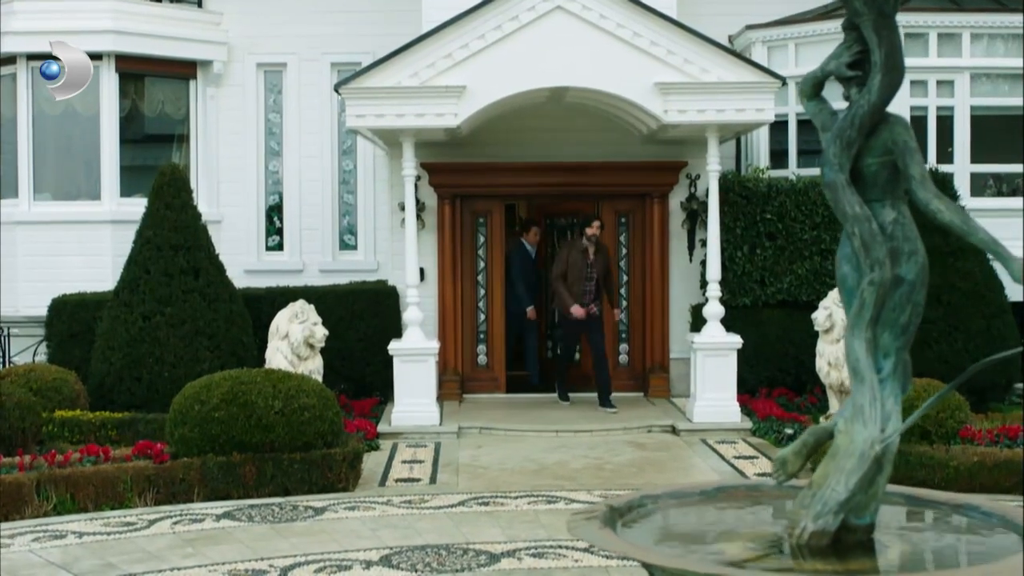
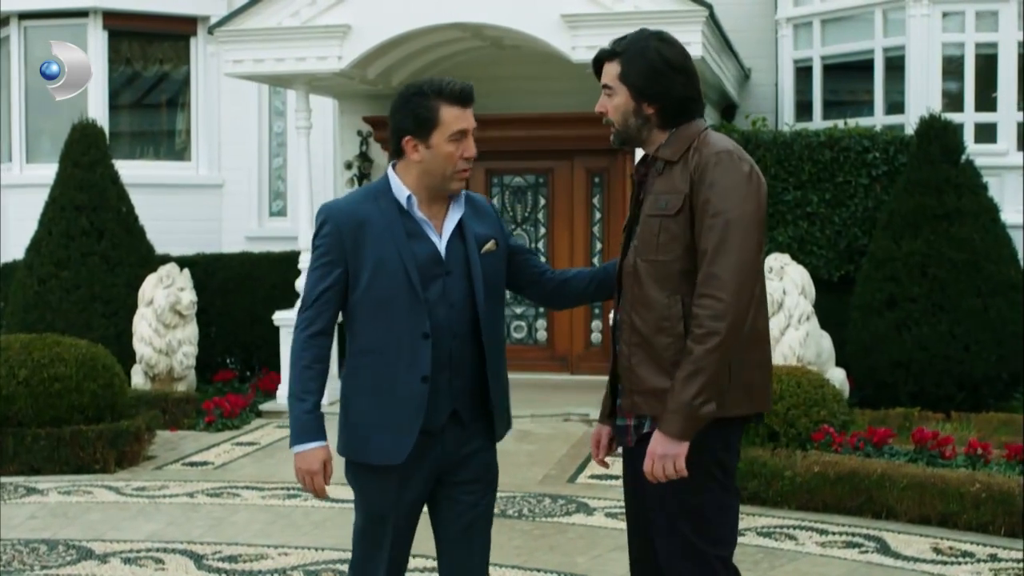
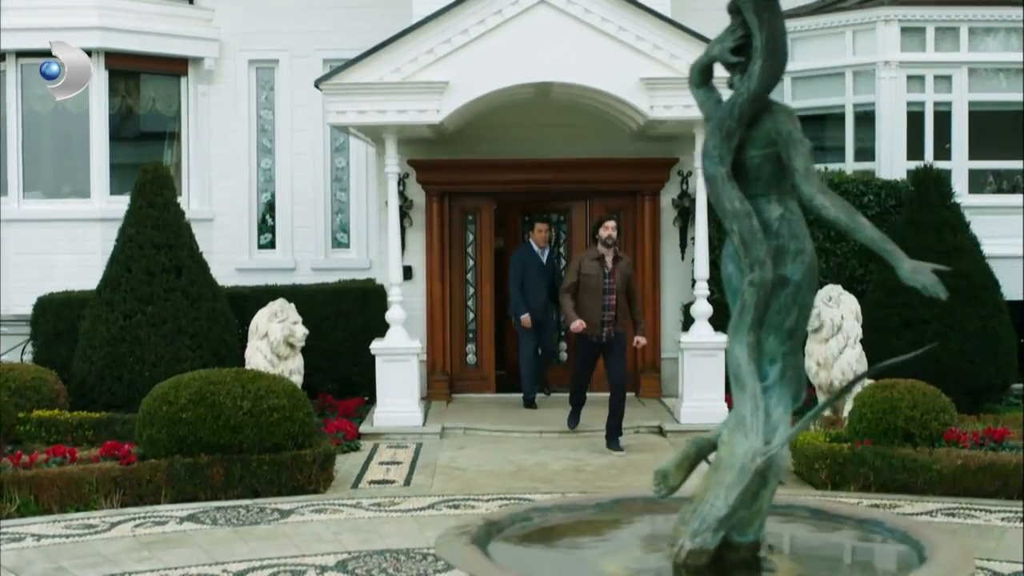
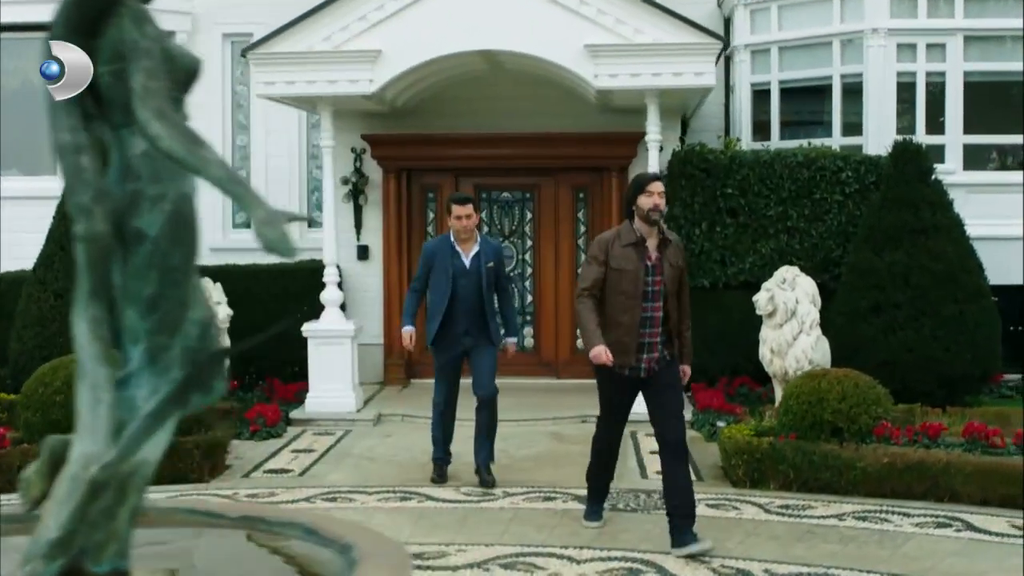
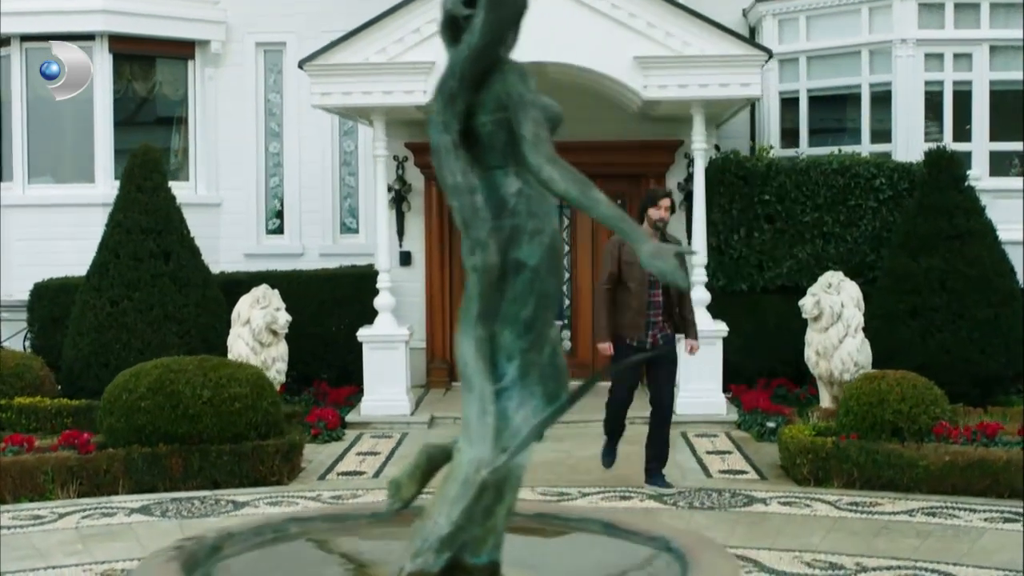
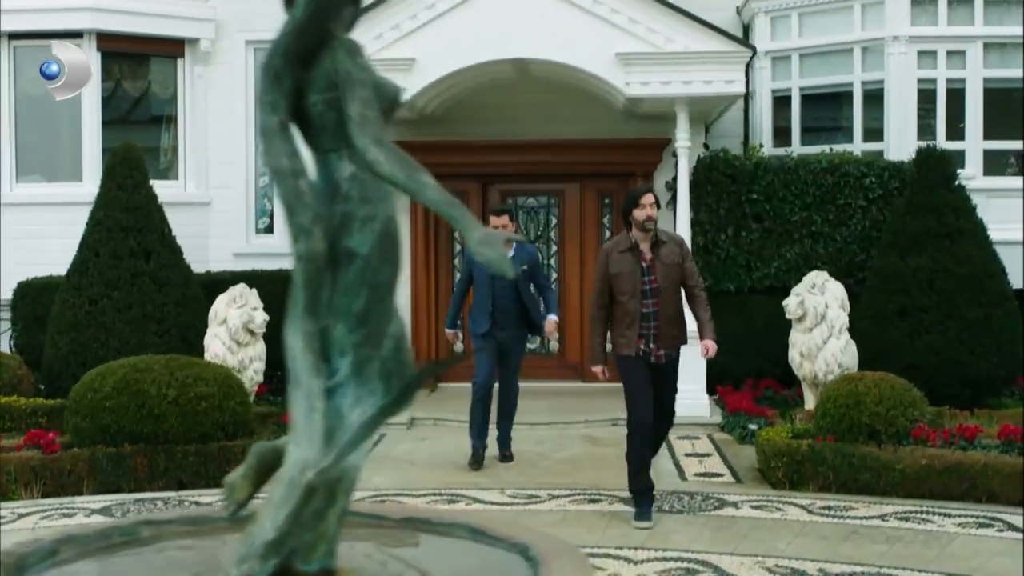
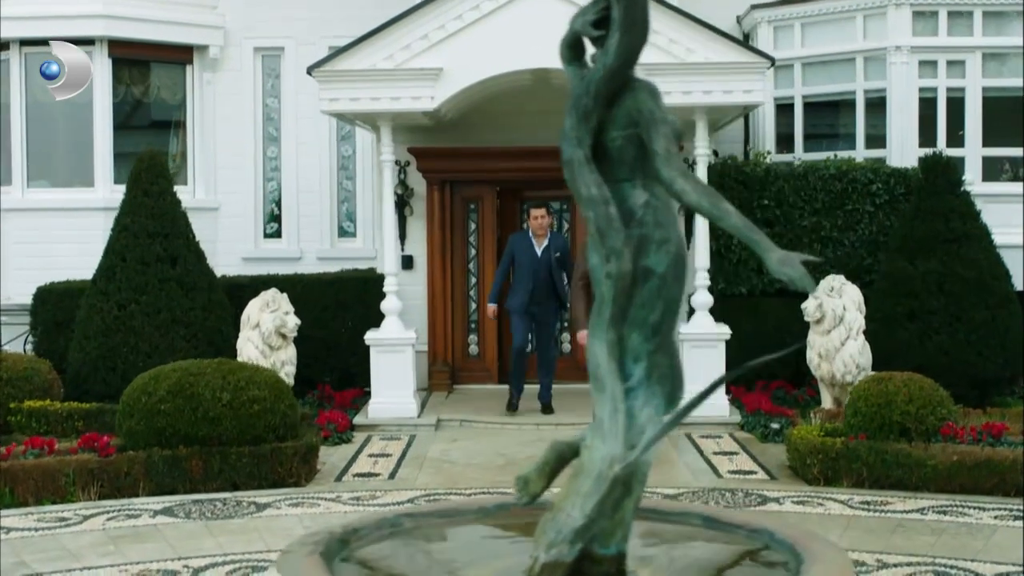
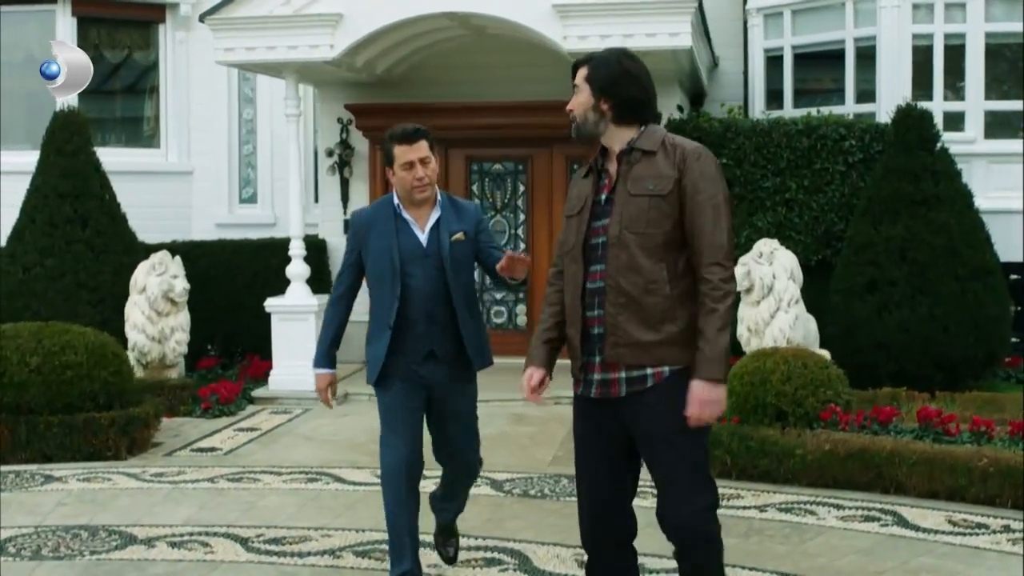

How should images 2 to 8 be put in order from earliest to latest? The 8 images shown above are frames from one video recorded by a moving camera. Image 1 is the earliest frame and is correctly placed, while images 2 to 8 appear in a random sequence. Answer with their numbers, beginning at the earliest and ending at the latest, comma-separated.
3, 7, 5, 6, 4, 8, 2
